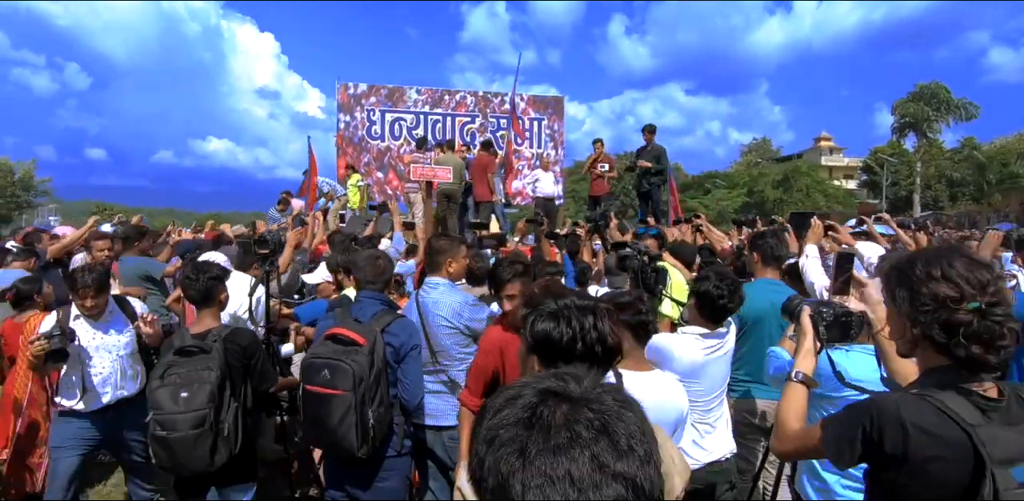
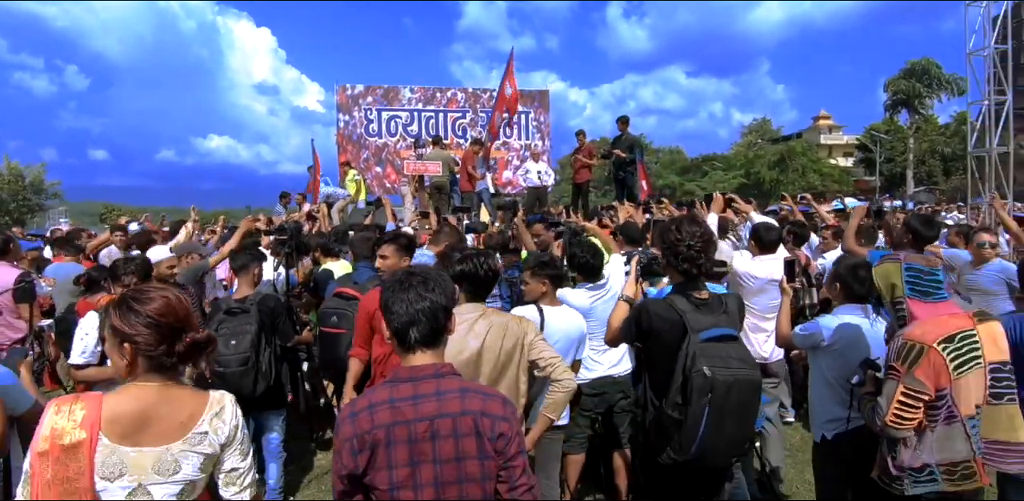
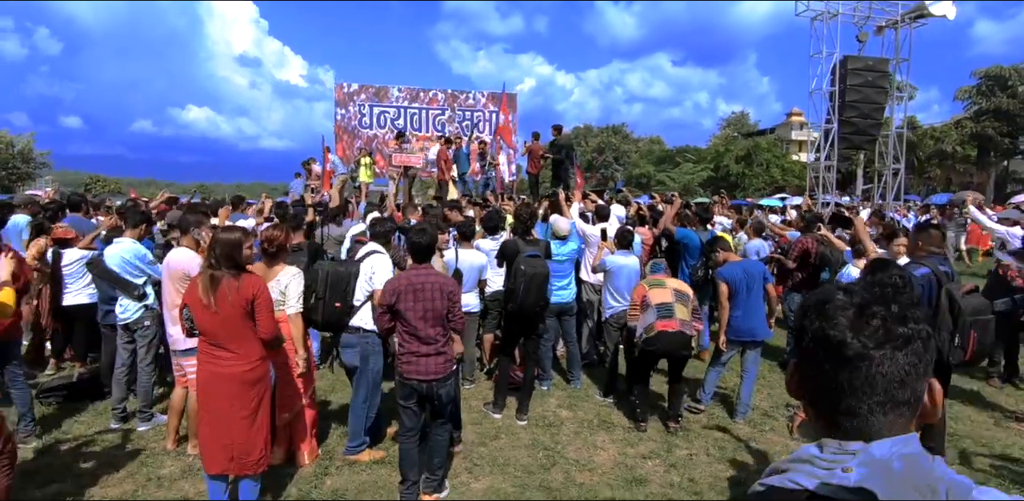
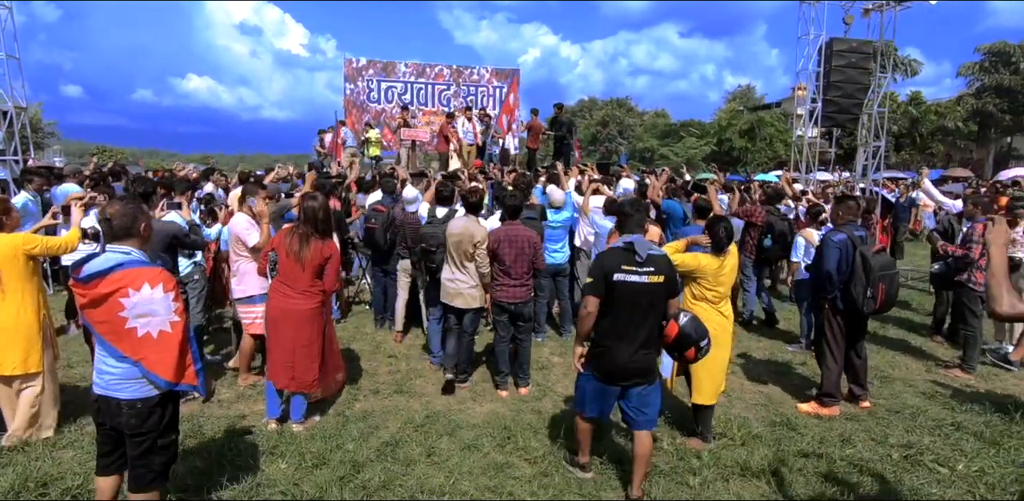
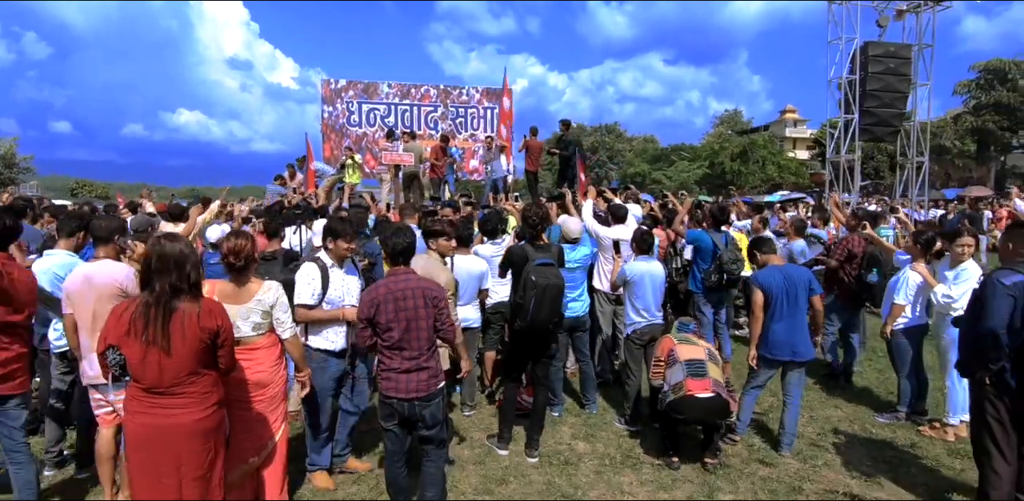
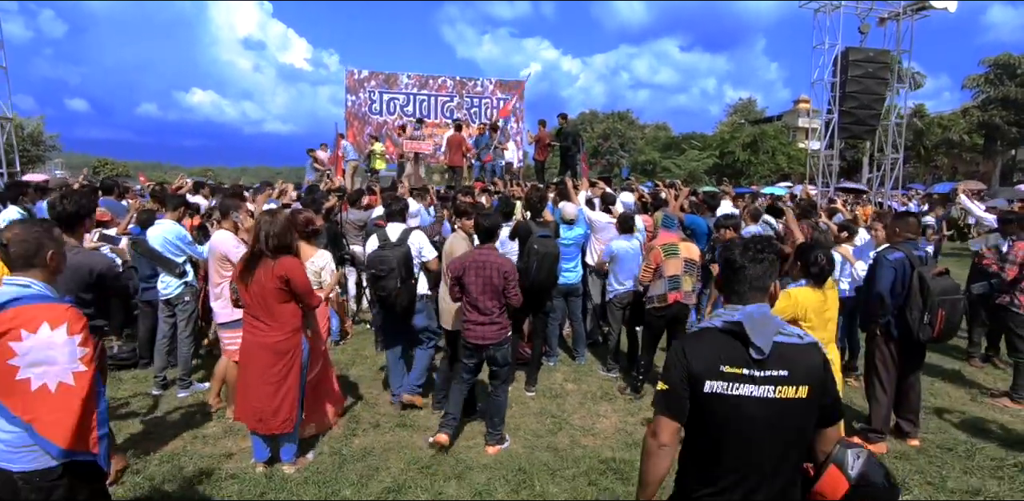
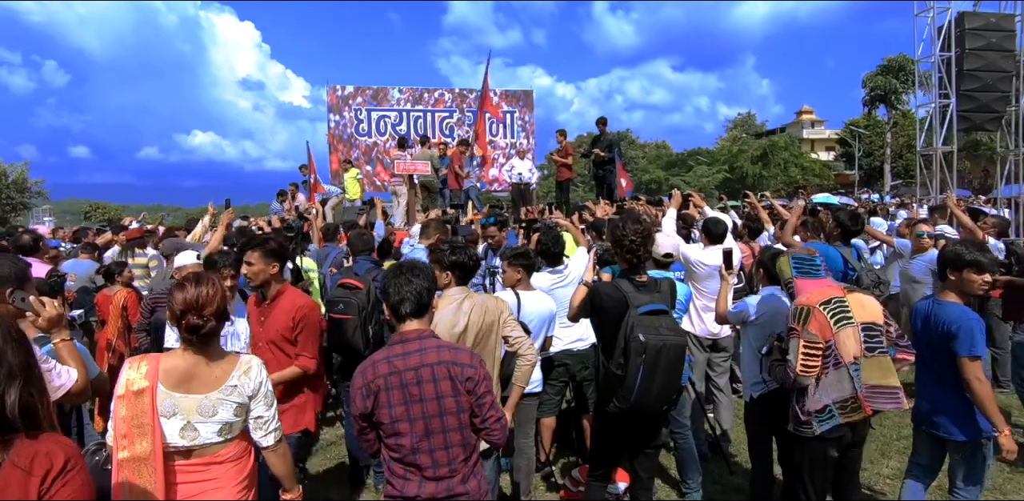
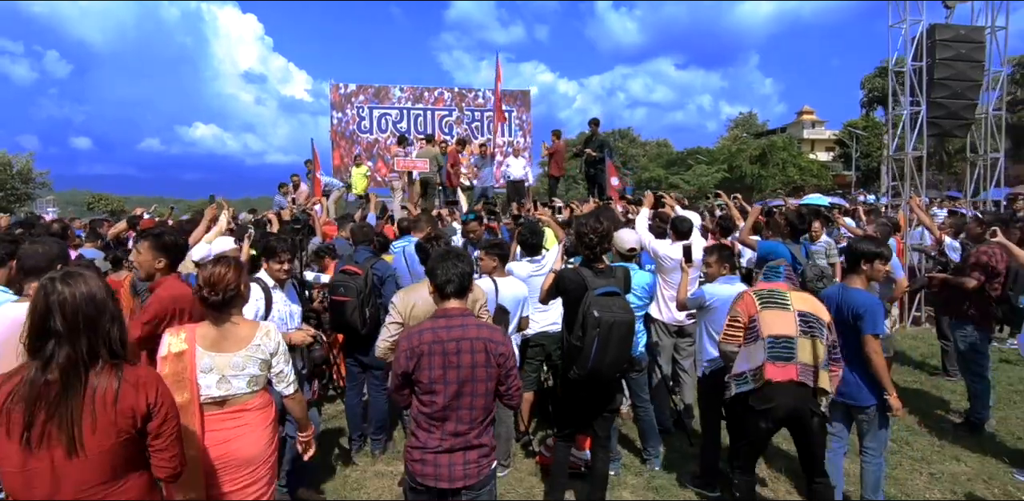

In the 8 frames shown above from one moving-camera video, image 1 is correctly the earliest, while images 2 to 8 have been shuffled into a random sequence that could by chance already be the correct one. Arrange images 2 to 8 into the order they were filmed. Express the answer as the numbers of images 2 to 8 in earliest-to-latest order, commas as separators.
2, 7, 8, 5, 3, 6, 4
